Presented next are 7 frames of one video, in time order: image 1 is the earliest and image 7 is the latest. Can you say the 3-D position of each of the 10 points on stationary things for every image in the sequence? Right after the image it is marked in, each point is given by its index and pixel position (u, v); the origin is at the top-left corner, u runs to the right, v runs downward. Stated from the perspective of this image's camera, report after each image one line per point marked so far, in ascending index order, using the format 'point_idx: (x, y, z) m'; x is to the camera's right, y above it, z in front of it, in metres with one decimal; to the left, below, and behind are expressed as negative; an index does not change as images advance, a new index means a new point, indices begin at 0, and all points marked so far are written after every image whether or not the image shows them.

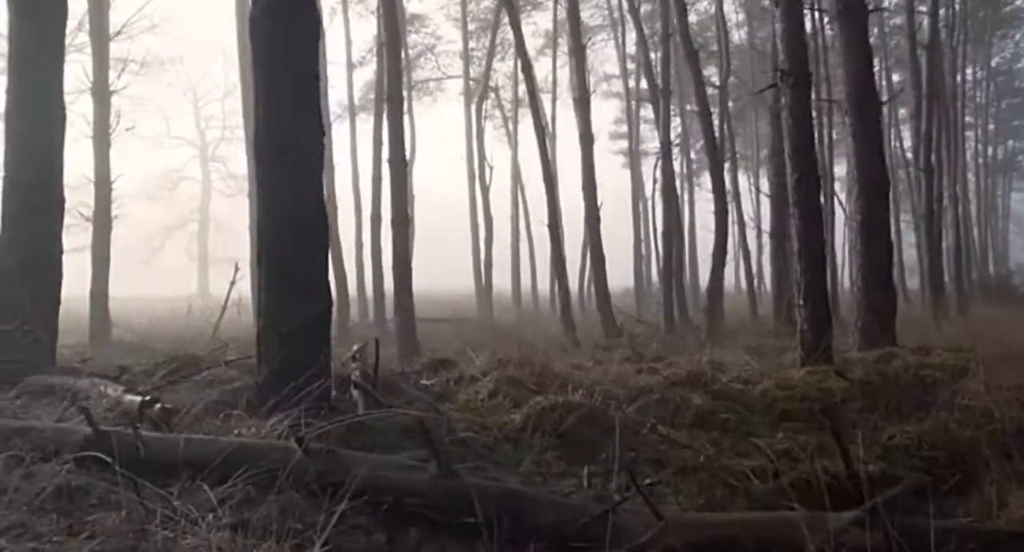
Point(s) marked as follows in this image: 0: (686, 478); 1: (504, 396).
0: (+1.1, -1.3, +5.7) m
1: (-0.1, -1.0, +7.4) m
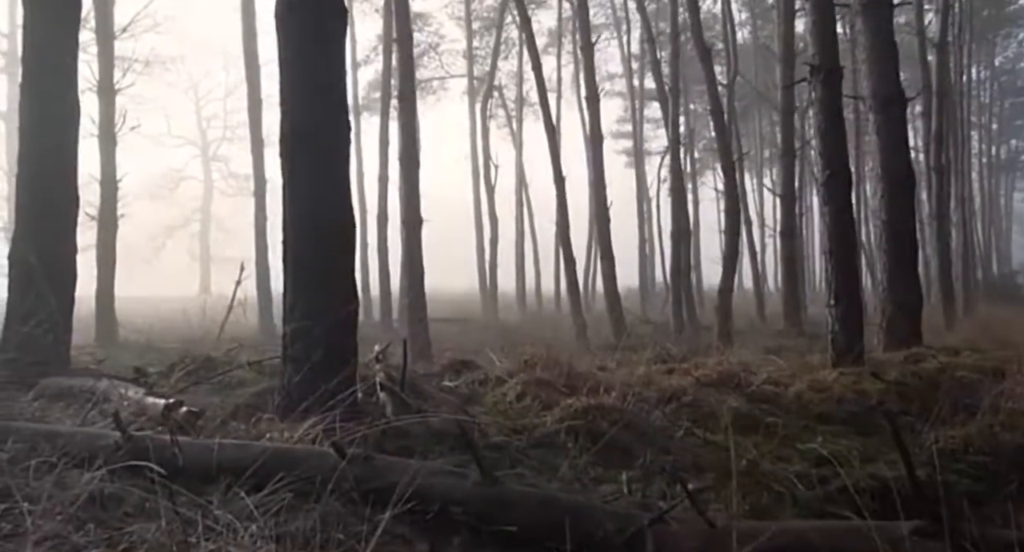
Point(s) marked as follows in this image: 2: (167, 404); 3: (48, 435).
0: (+1.3, -1.3, +5.5) m
1: (+0.2, -1.0, +7.2) m
2: (-2.3, -0.9, +6.0) m
3: (-2.4, -0.8, +4.8) m
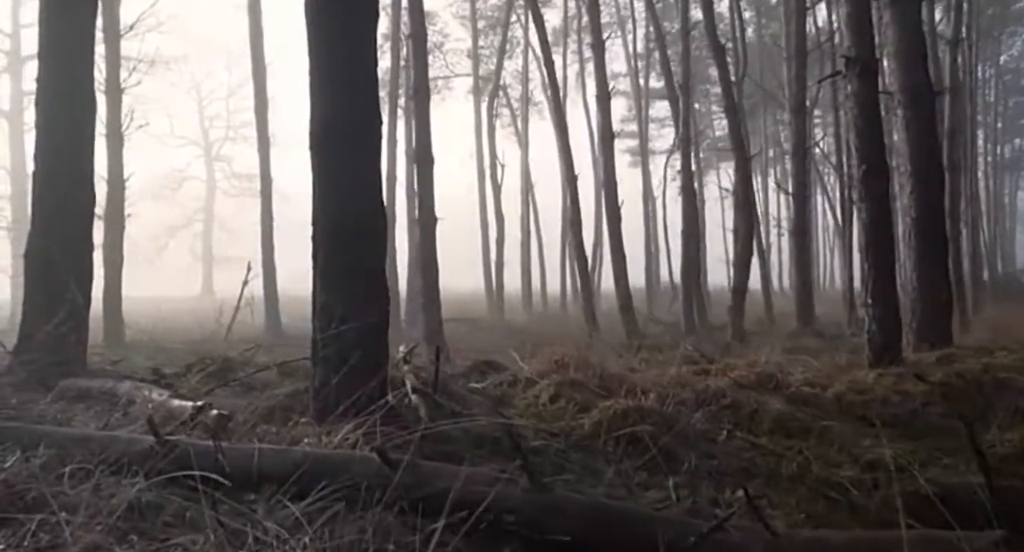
0: (+1.6, -1.2, +5.3) m
1: (+0.4, -1.0, +7.1) m
2: (-2.0, -0.9, +5.8) m
3: (-2.1, -0.8, +4.6) m
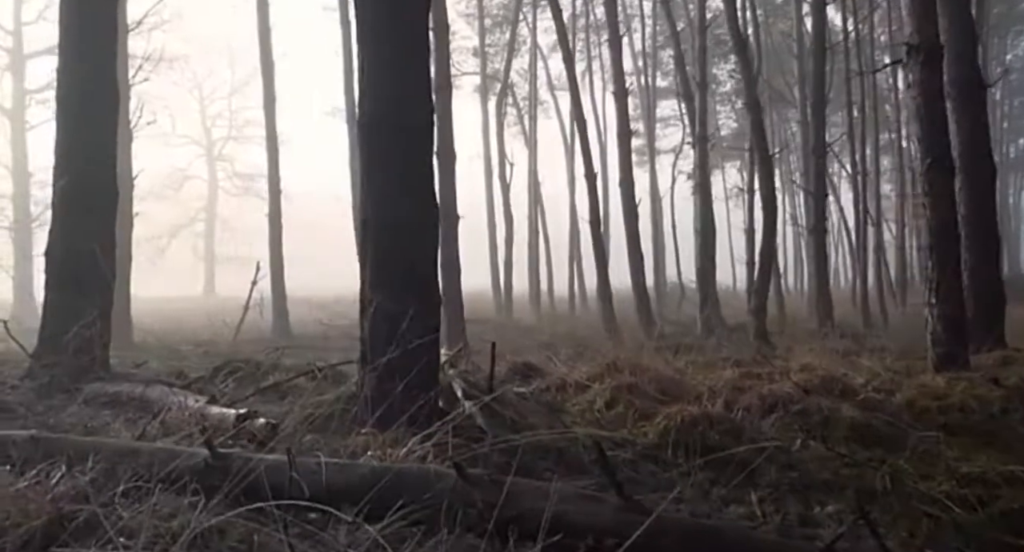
0: (+2.0, -1.2, +5.0) m
1: (+0.8, -0.9, +6.7) m
2: (-1.6, -0.9, +5.4) m
3: (-1.7, -0.8, +4.2) m
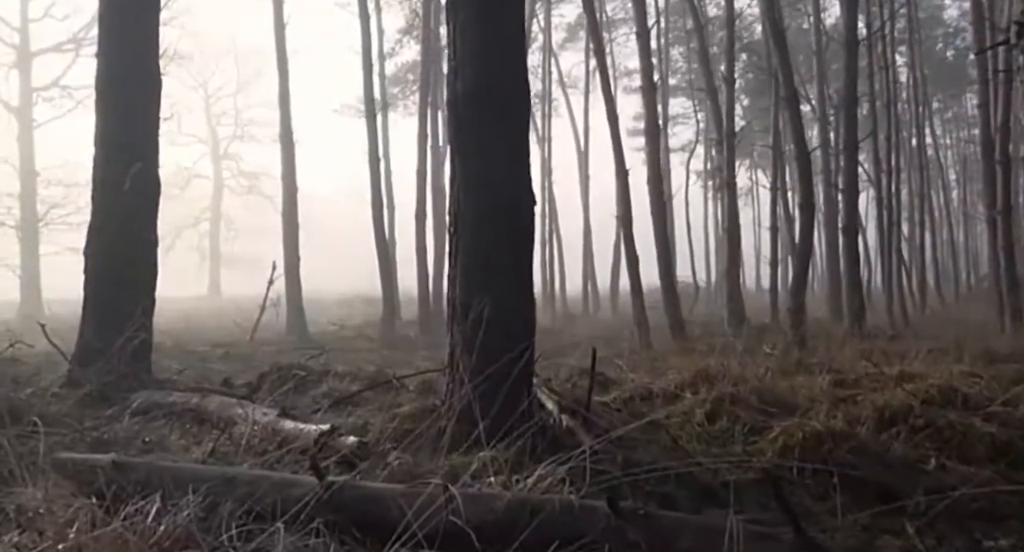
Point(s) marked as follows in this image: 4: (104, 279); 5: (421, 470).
0: (+2.6, -1.2, +4.4) m
1: (+1.5, -1.0, +6.1) m
2: (-1.0, -0.9, +4.8) m
3: (-1.1, -0.8, +3.7) m
4: (-3.5, 0.0, +7.8) m
5: (-0.4, -0.9, +4.4) m
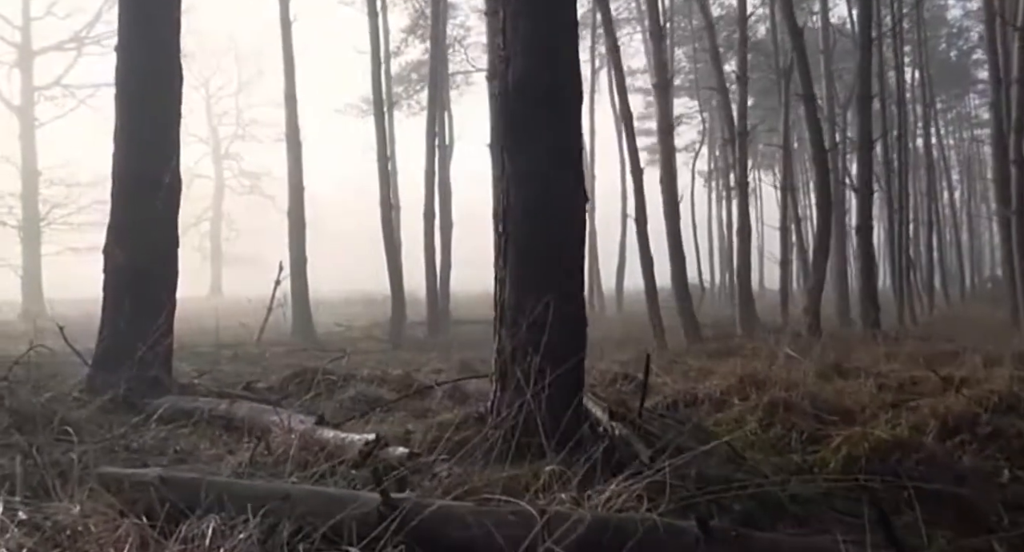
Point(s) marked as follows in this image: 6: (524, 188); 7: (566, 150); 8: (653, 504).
0: (+2.9, -1.3, +4.1) m
1: (+1.7, -1.0, +5.8) m
2: (-0.7, -0.9, +4.5) m
3: (-0.8, -0.8, +3.4) m
4: (-3.2, 0.0, +7.6) m
5: (-0.1, -0.9, +4.2) m
6: (+0.1, +0.5, +5.1) m
7: (+0.3, +0.7, +5.2) m
8: (+0.6, -0.9, +3.6) m
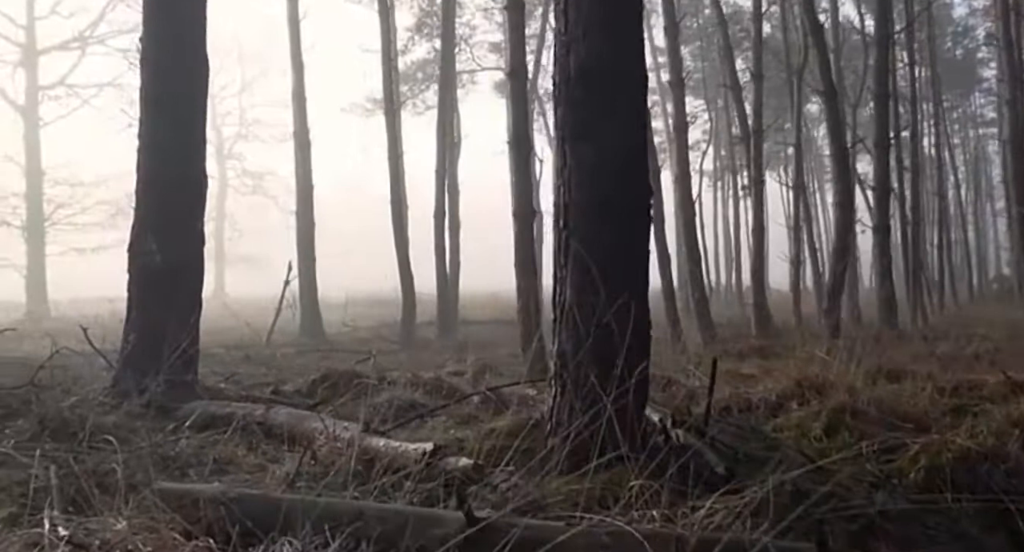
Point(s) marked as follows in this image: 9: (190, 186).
0: (+3.2, -1.2, +3.8) m
1: (+2.1, -1.0, +5.6) m
2: (-0.4, -0.9, +4.3) m
3: (-0.5, -0.8, +3.1) m
4: (-2.9, 0.0, +7.3) m
5: (+0.2, -0.9, +3.9) m
6: (+0.4, +0.5, +4.8) m
7: (+0.6, +0.7, +4.9) m
8: (+0.9, -0.9, +3.3) m
9: (-2.7, +0.8, +7.6) m
